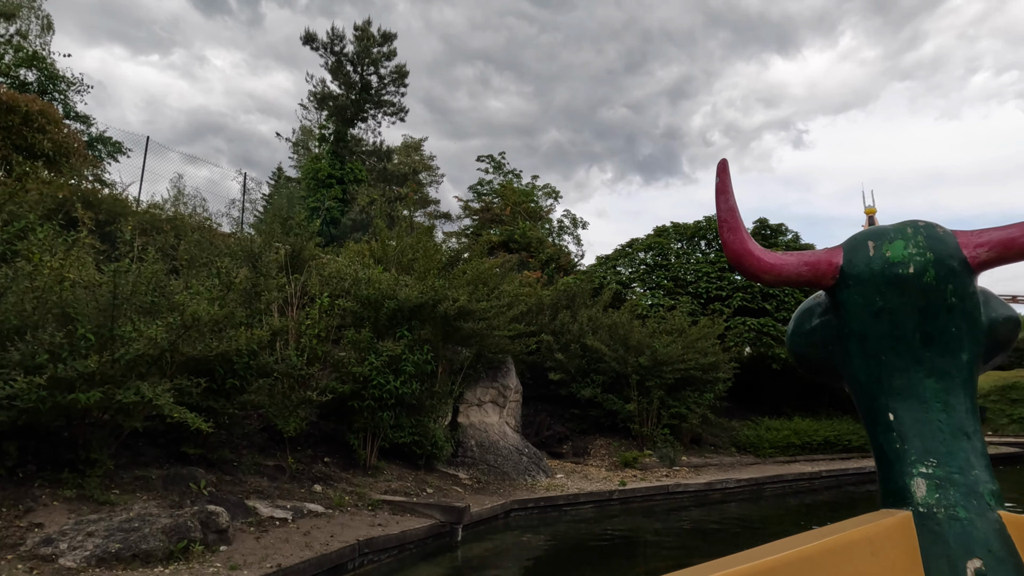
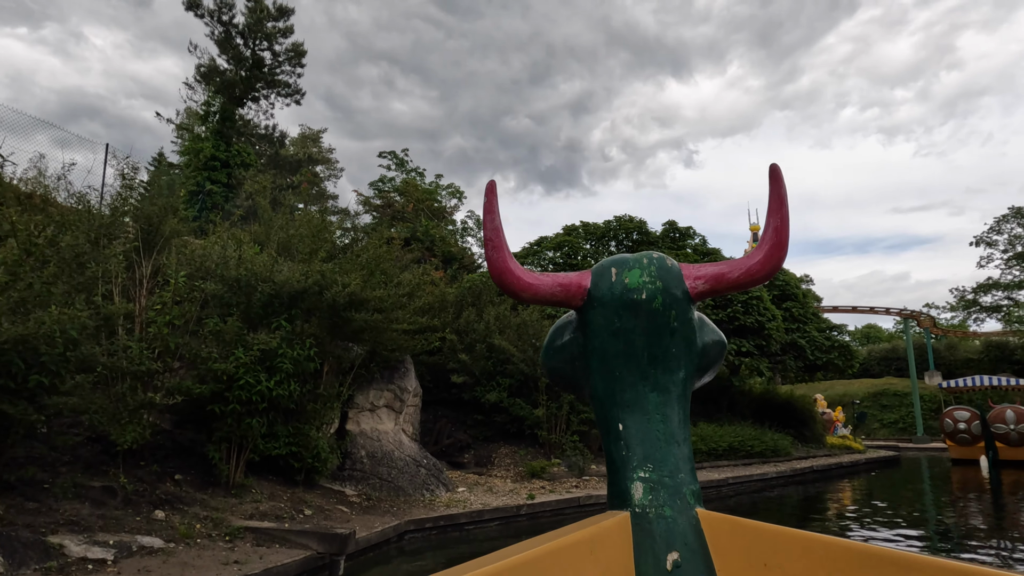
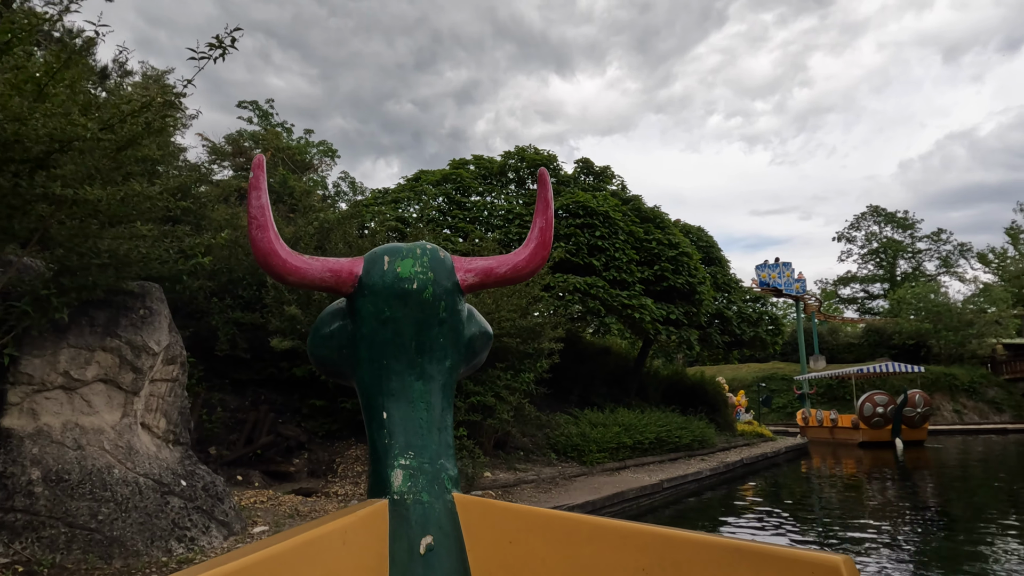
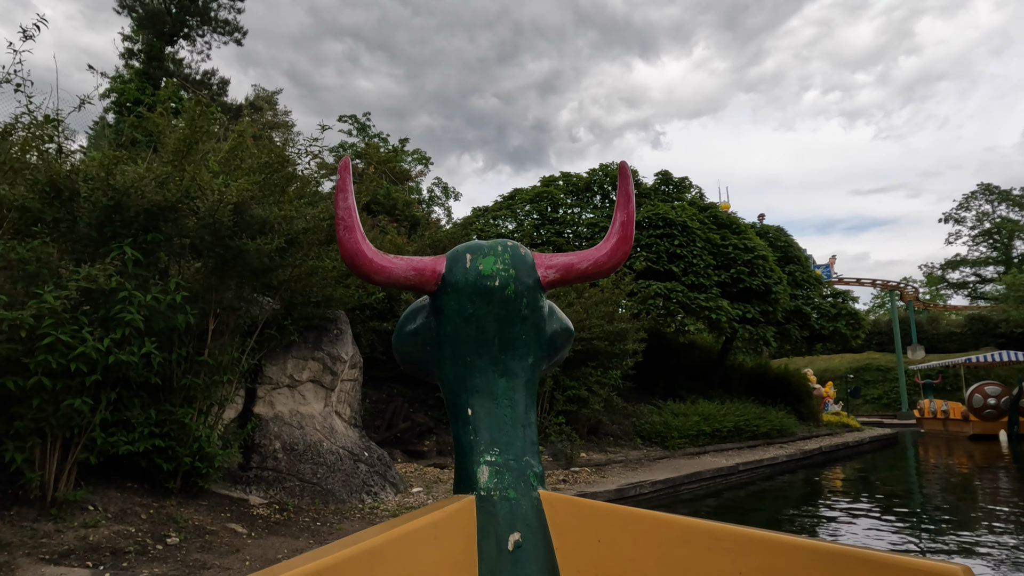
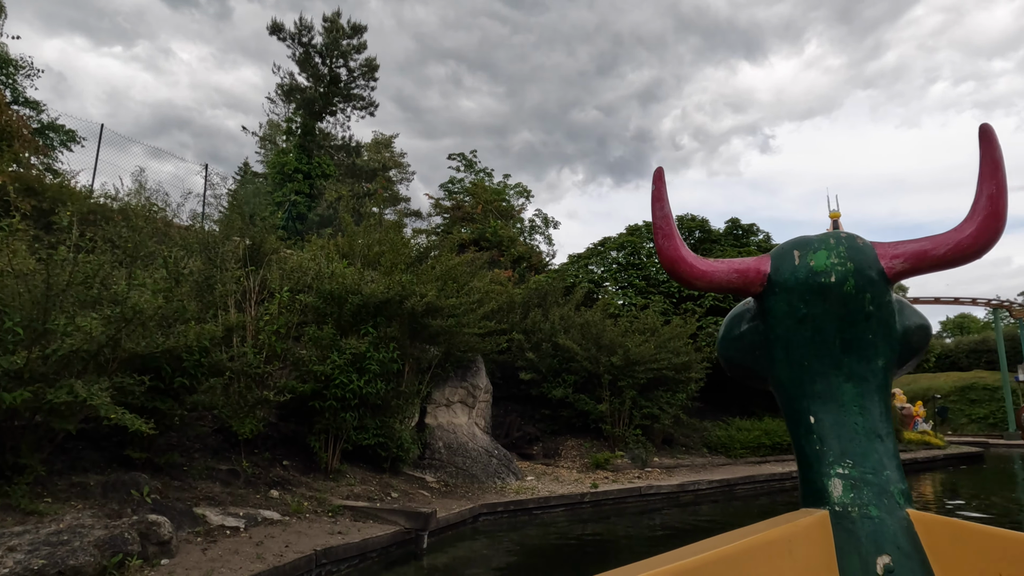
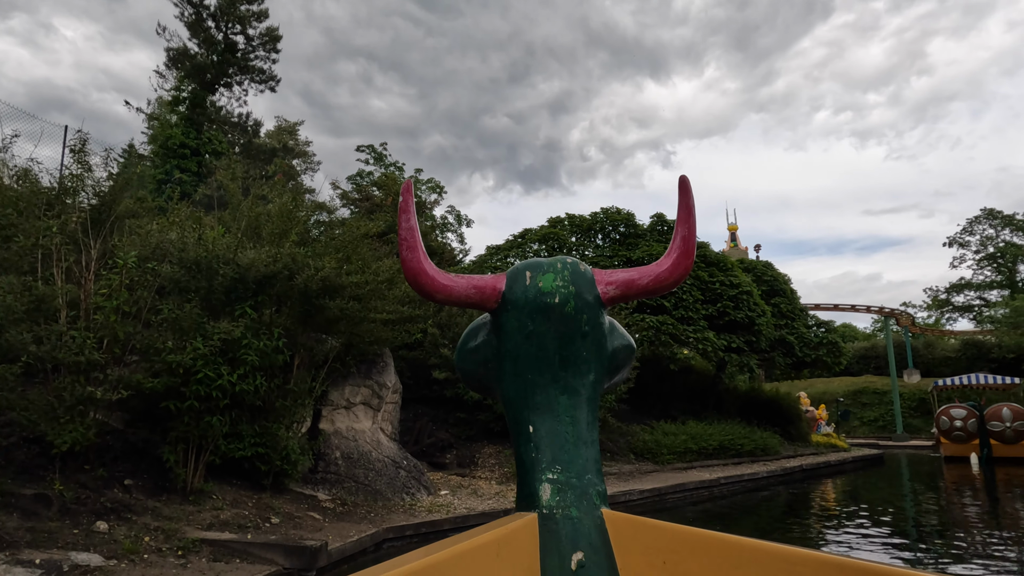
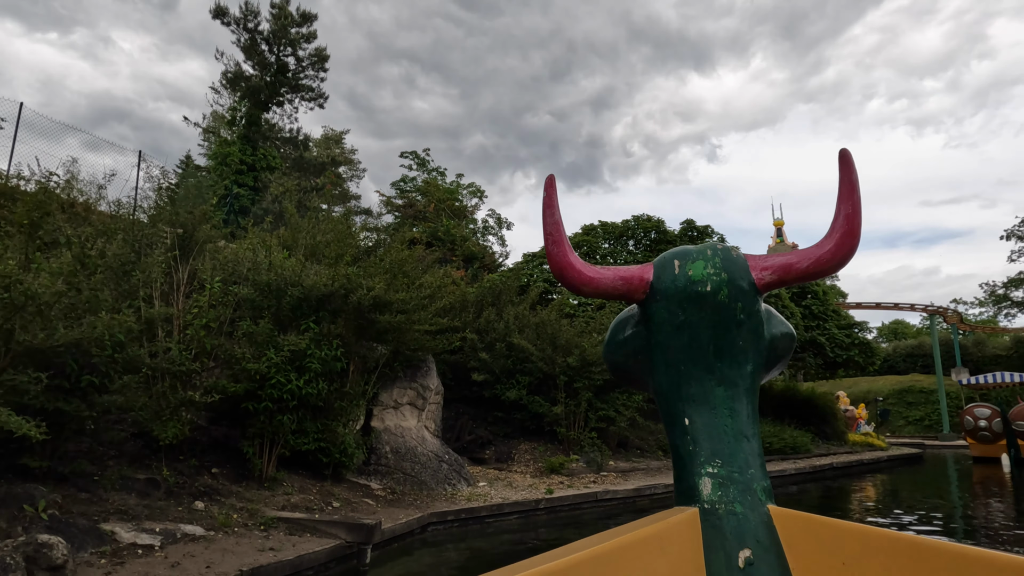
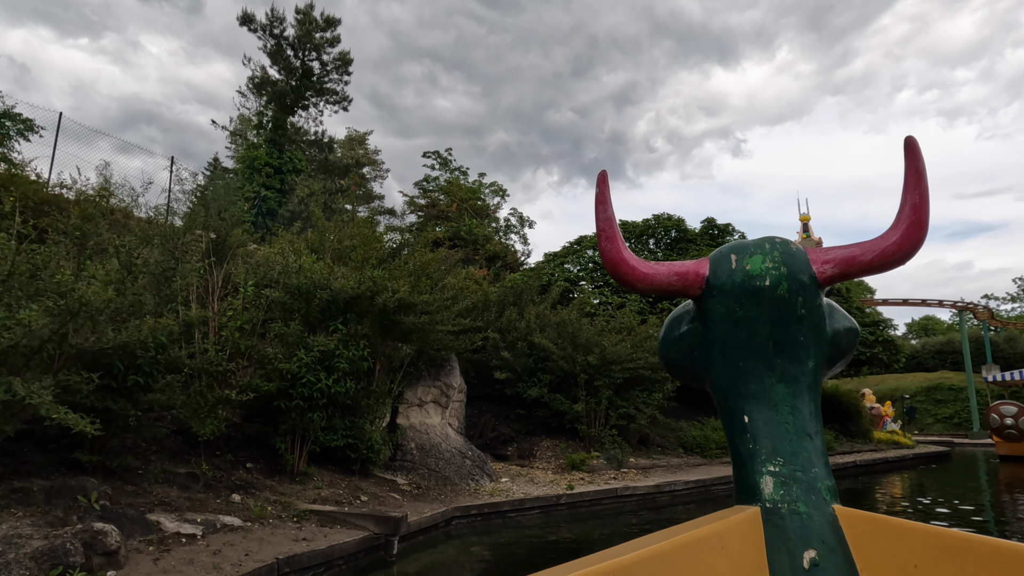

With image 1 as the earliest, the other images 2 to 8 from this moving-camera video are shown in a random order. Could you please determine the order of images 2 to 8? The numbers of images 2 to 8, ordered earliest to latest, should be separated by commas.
5, 8, 7, 2, 6, 4, 3
